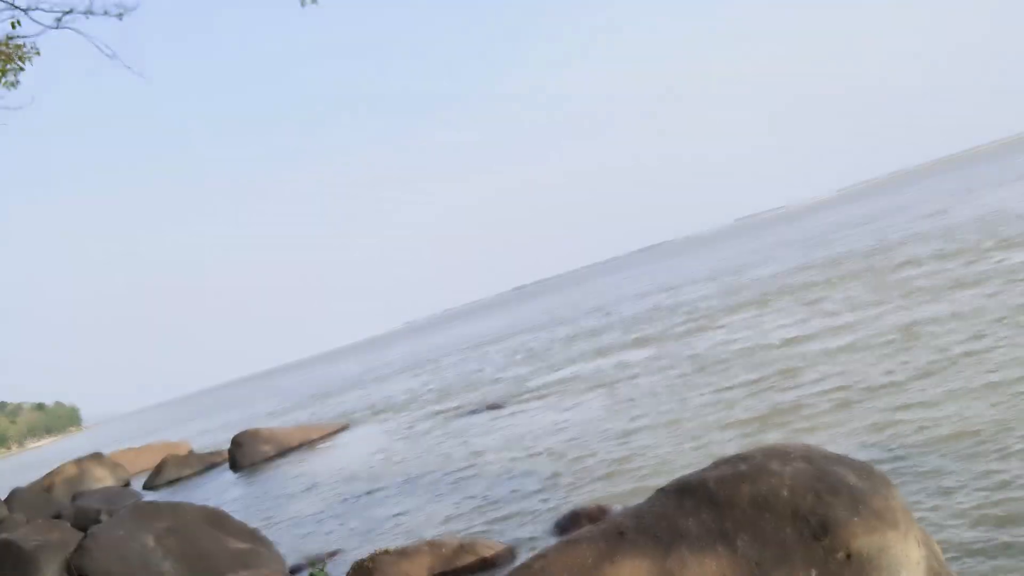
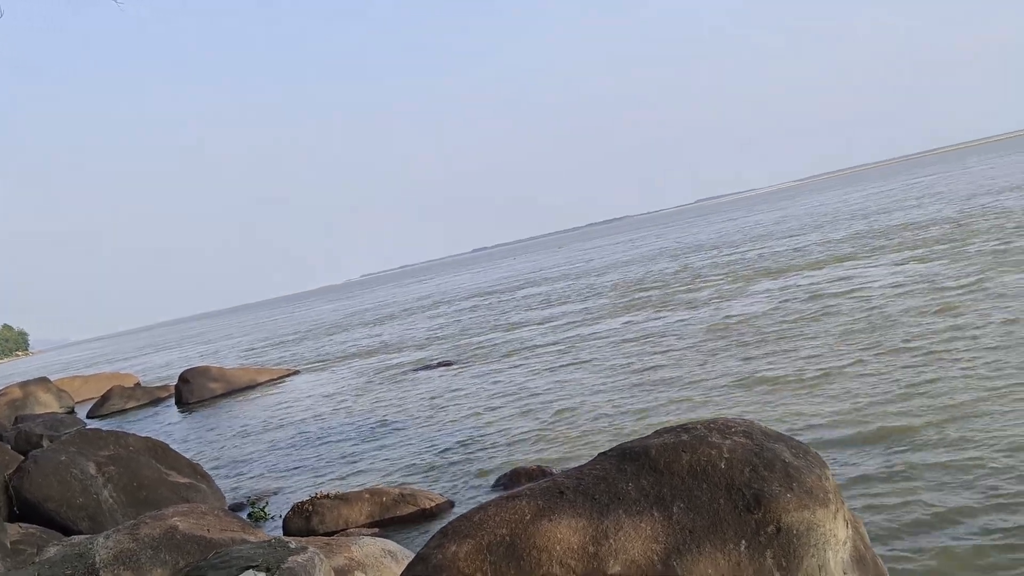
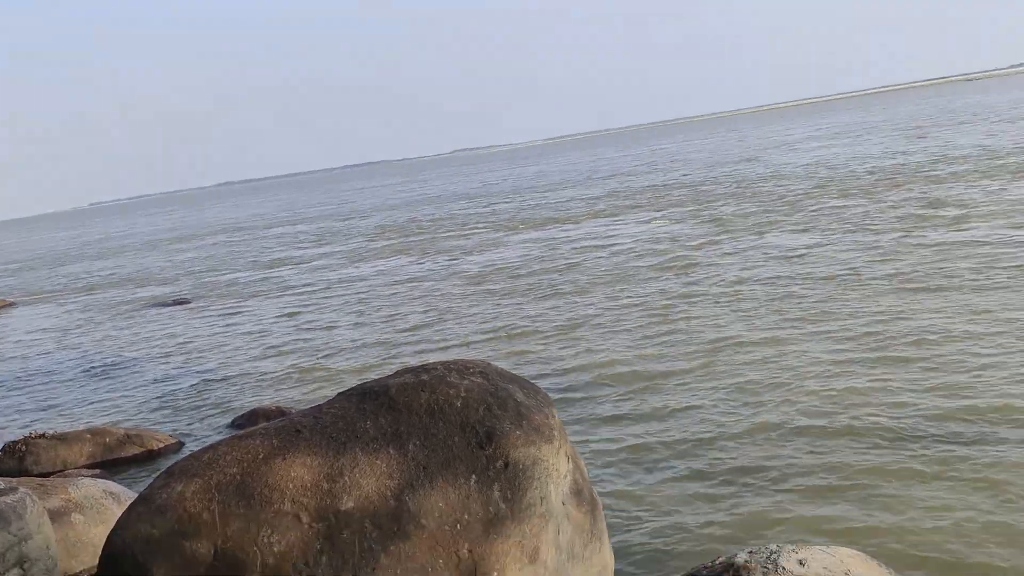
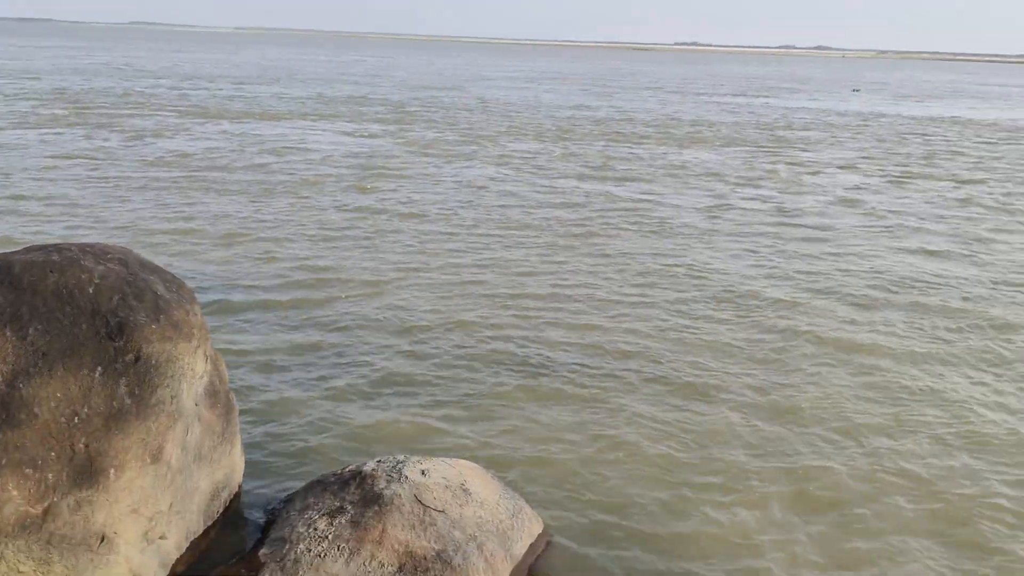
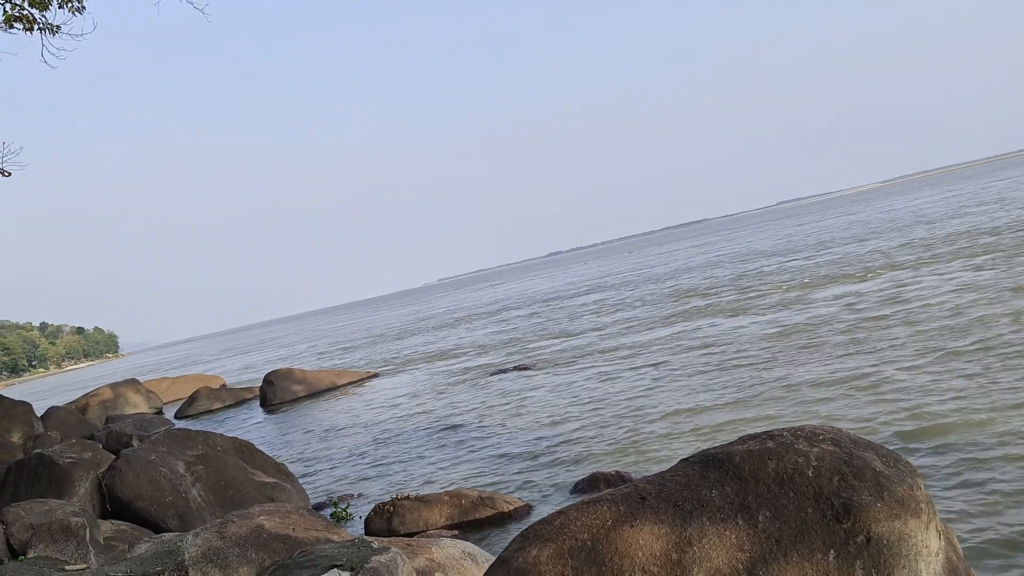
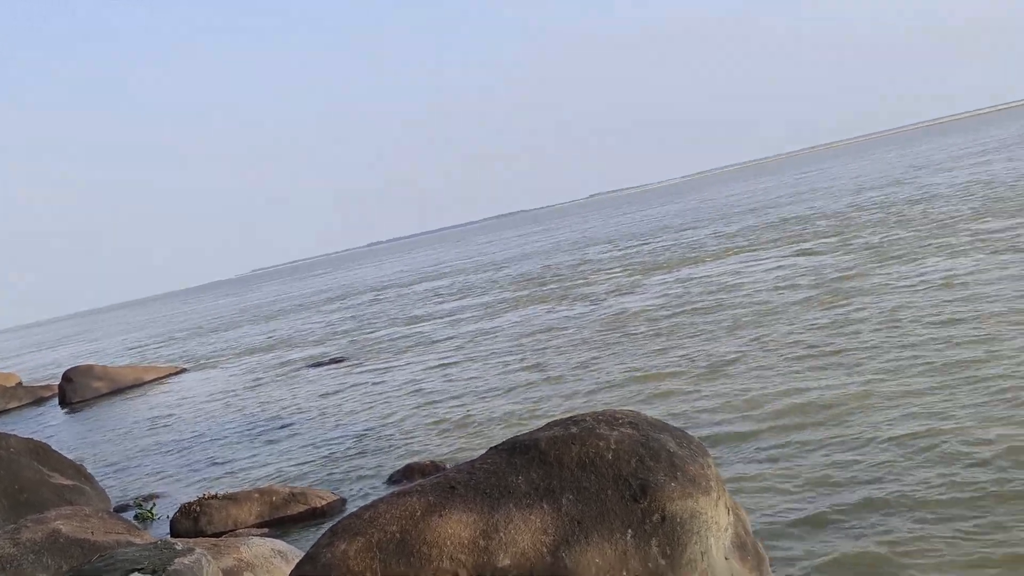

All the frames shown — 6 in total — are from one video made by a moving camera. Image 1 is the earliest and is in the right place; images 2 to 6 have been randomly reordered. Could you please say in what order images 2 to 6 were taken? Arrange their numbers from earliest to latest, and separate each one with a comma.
5, 2, 6, 3, 4
